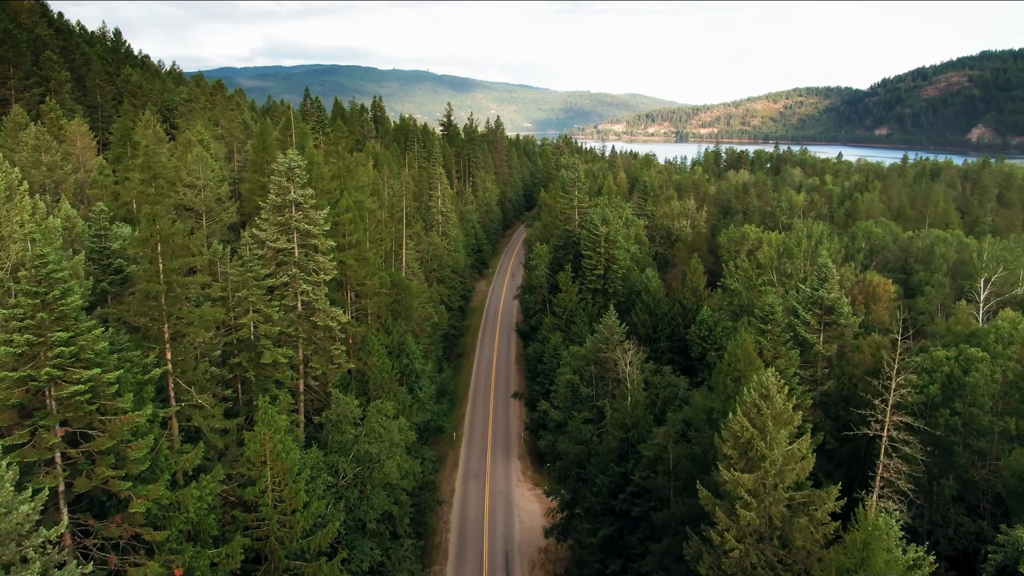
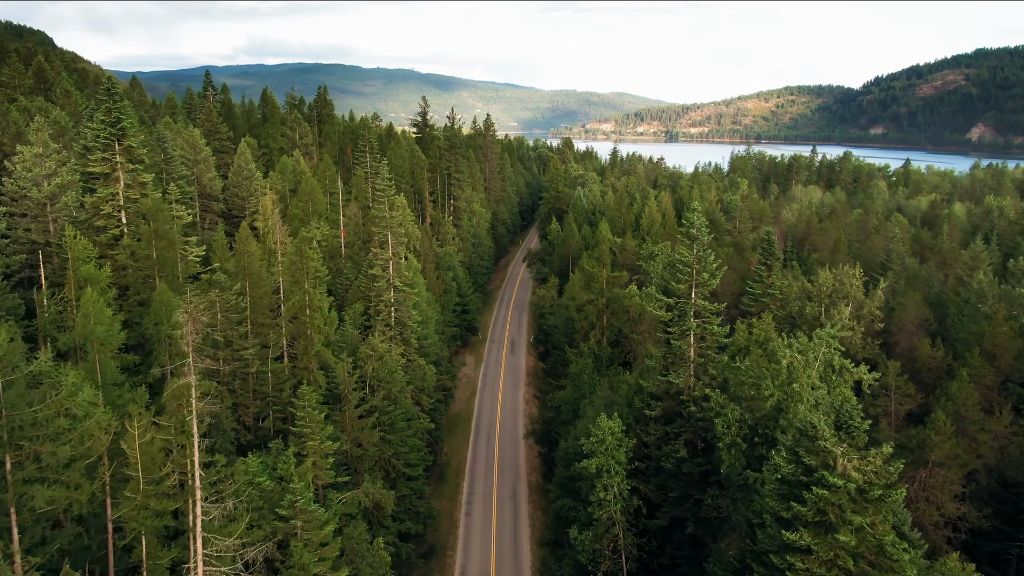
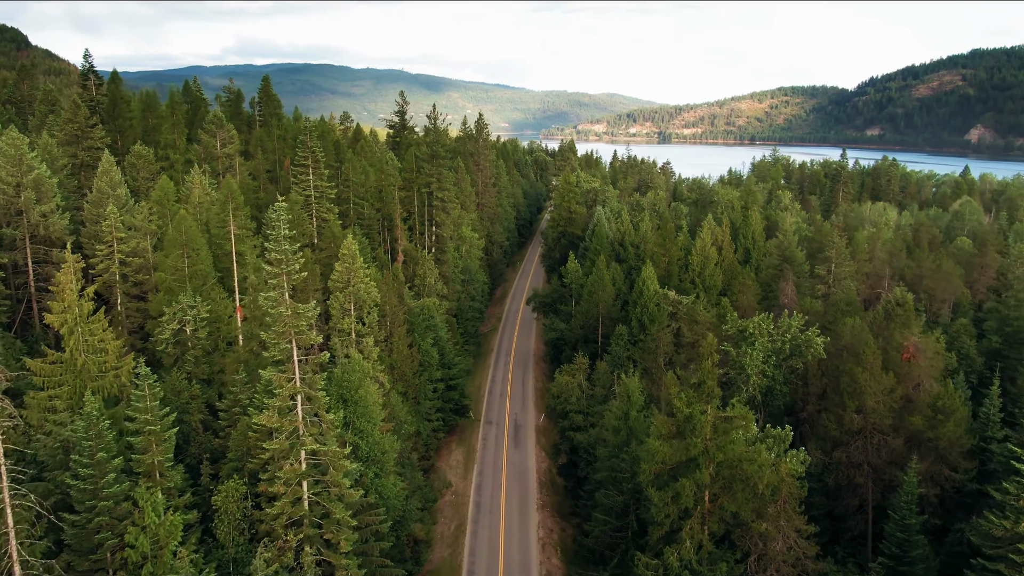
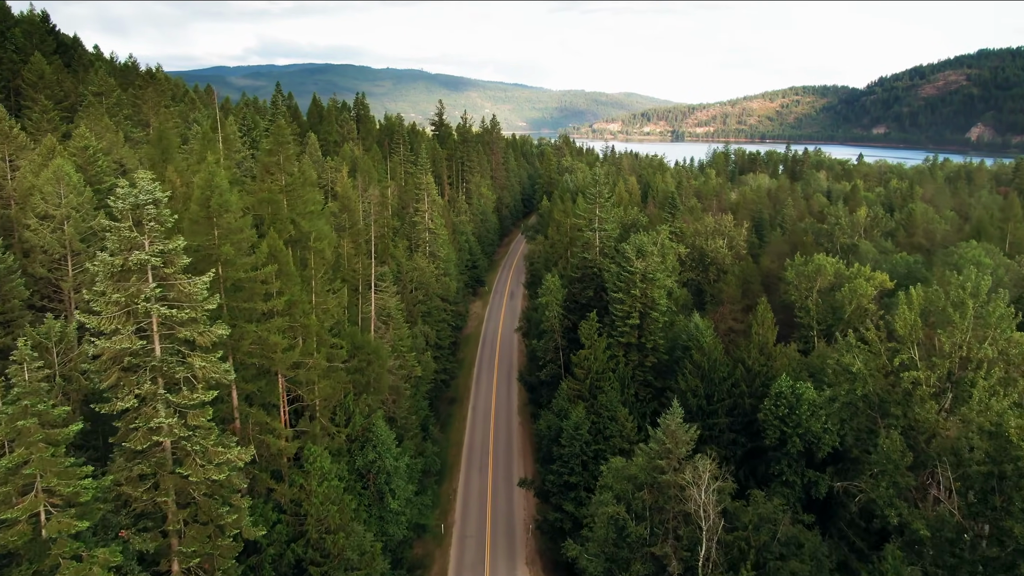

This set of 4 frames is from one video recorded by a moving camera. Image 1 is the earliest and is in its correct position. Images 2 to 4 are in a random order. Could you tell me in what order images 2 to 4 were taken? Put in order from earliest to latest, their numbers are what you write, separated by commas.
4, 2, 3
